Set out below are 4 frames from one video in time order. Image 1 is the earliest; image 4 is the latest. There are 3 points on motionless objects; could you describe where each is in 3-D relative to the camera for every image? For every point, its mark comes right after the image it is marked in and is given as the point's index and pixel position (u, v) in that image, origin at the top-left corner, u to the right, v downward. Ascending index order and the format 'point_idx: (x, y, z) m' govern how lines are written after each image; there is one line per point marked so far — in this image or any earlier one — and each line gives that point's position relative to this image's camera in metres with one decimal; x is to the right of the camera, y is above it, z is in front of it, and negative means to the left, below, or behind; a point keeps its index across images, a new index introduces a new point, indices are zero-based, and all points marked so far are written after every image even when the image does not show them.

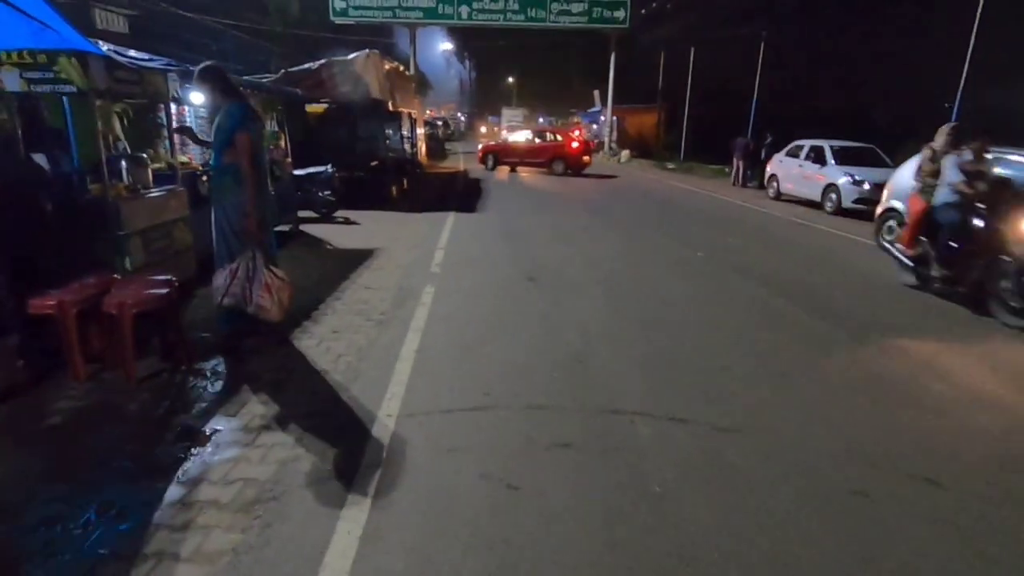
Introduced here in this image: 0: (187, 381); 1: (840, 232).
0: (-2.6, -0.8, +5.4) m
1: (+7.9, +1.3, +16.0) m
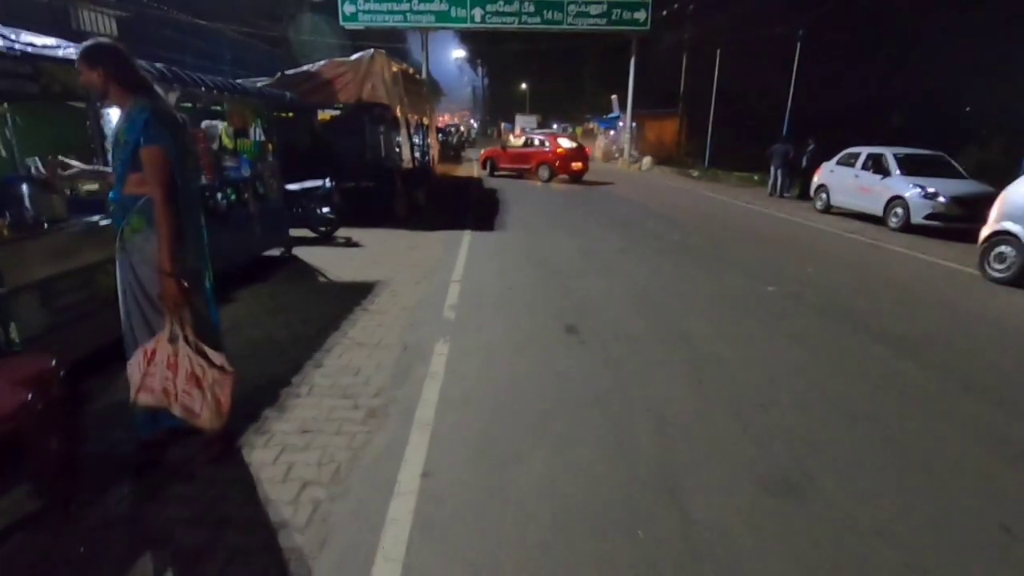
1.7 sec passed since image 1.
0: (-2.3, -1.3, +3.4) m
1: (+8.5, +0.7, +13.8) m
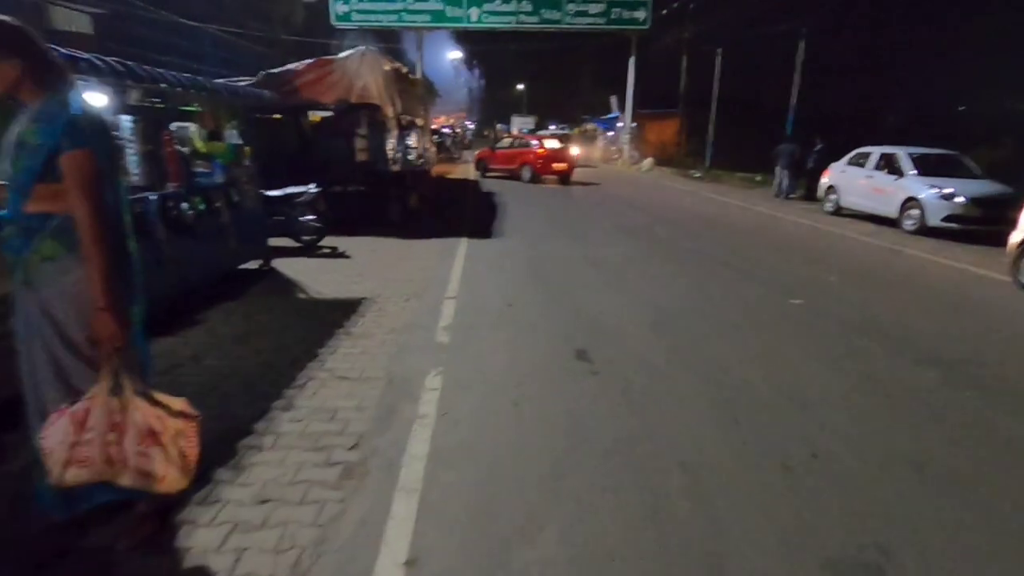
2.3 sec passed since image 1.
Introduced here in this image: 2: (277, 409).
0: (-2.3, -1.5, +2.5) m
1: (+8.4, +0.5, +12.9) m
2: (-1.8, -0.9, +5.0) m
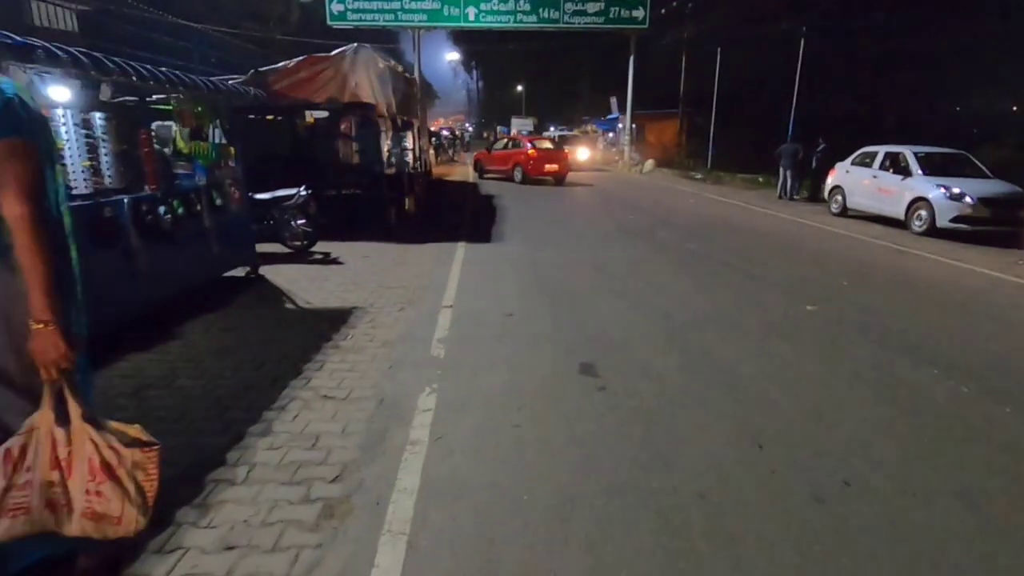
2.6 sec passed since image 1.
0: (-2.3, -1.6, +2.0) m
1: (+8.4, +0.5, +12.5) m
2: (-1.8, -1.0, +4.5) m
